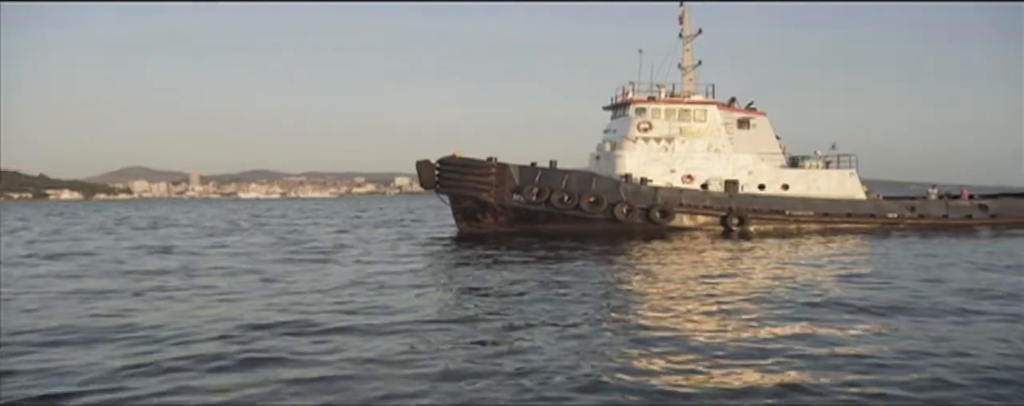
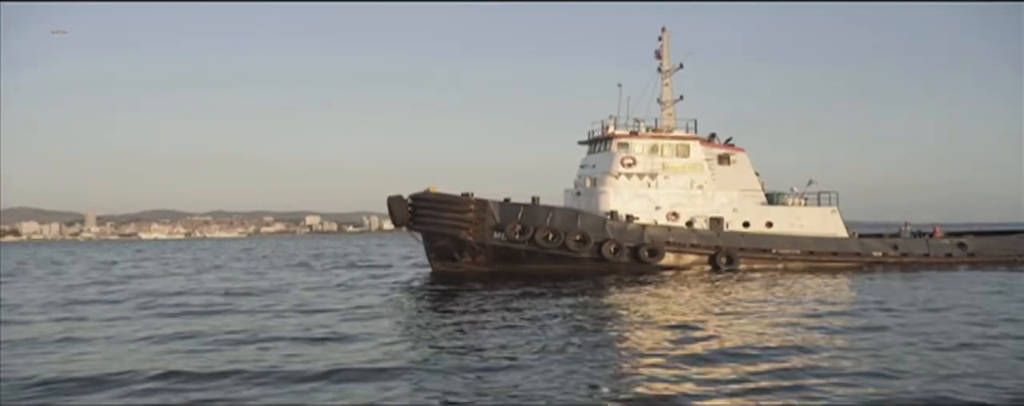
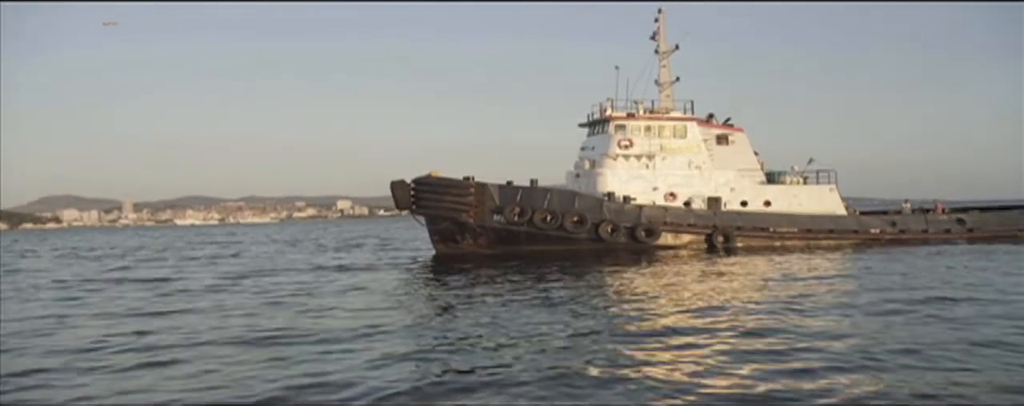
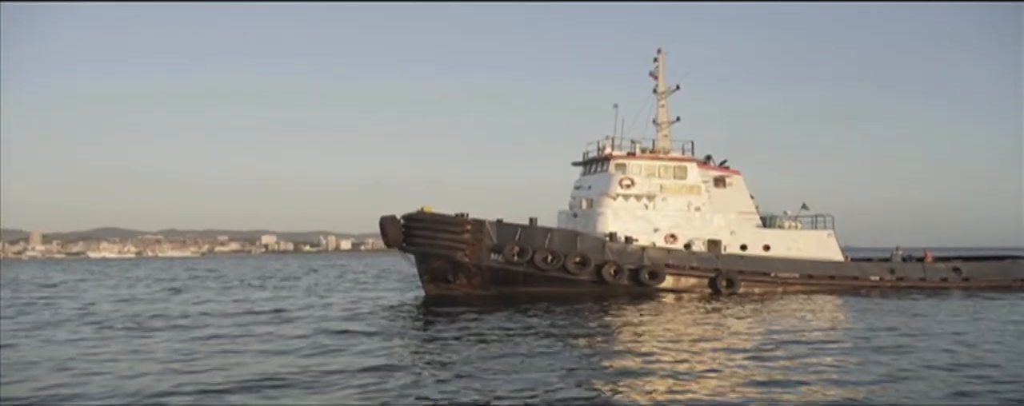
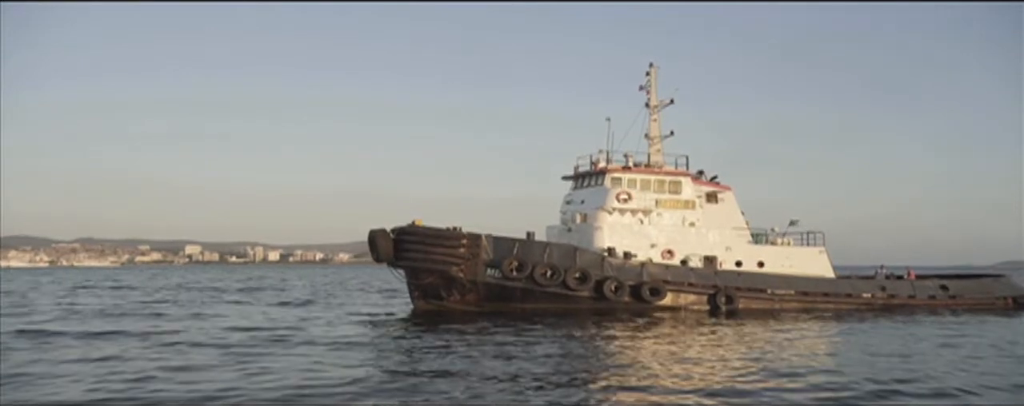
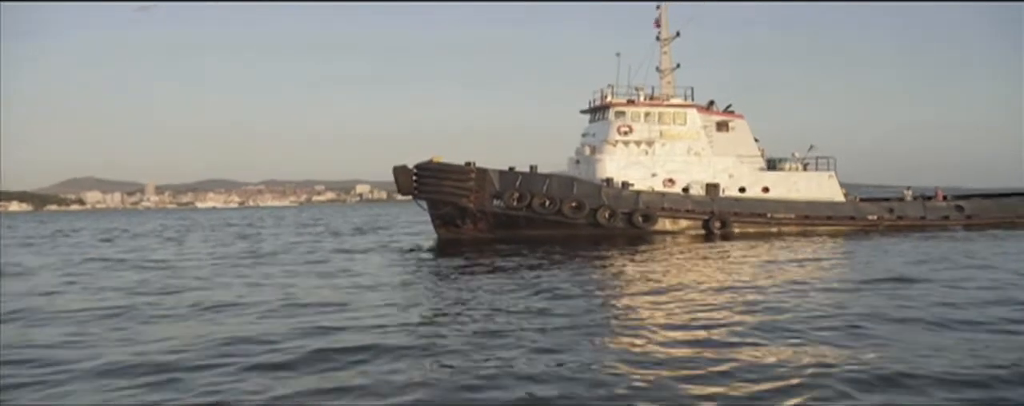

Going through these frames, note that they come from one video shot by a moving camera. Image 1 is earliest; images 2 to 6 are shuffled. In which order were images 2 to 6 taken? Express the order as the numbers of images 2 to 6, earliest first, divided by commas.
6, 3, 2, 4, 5
